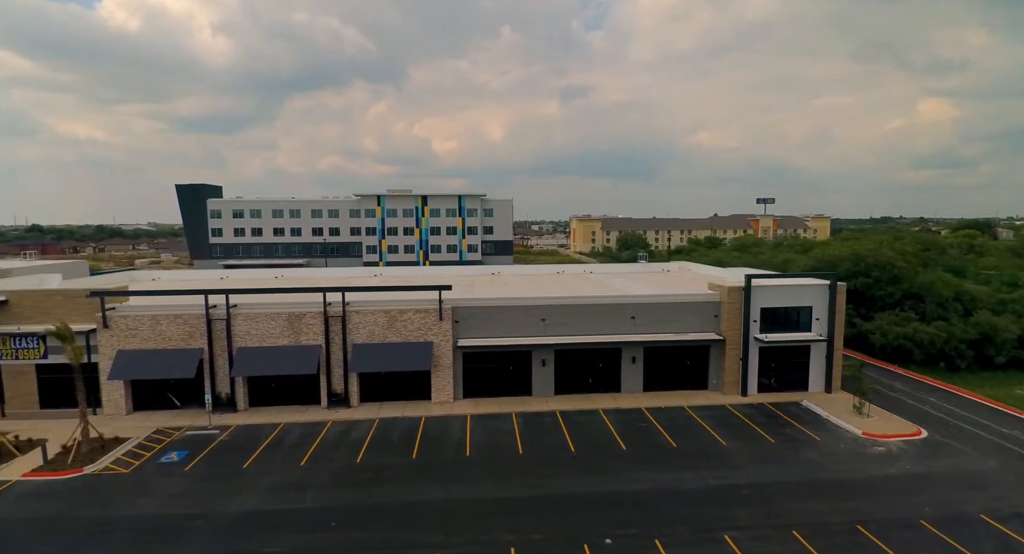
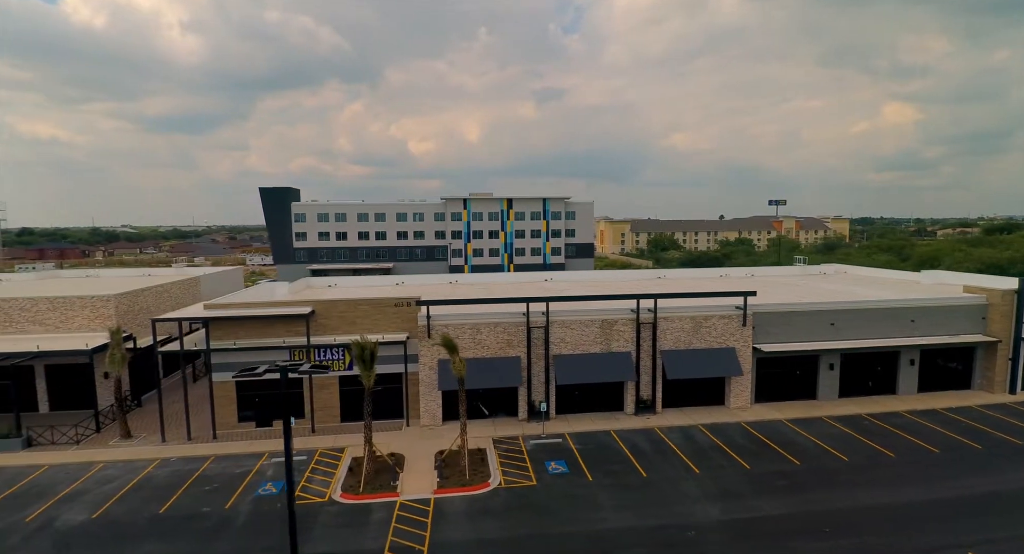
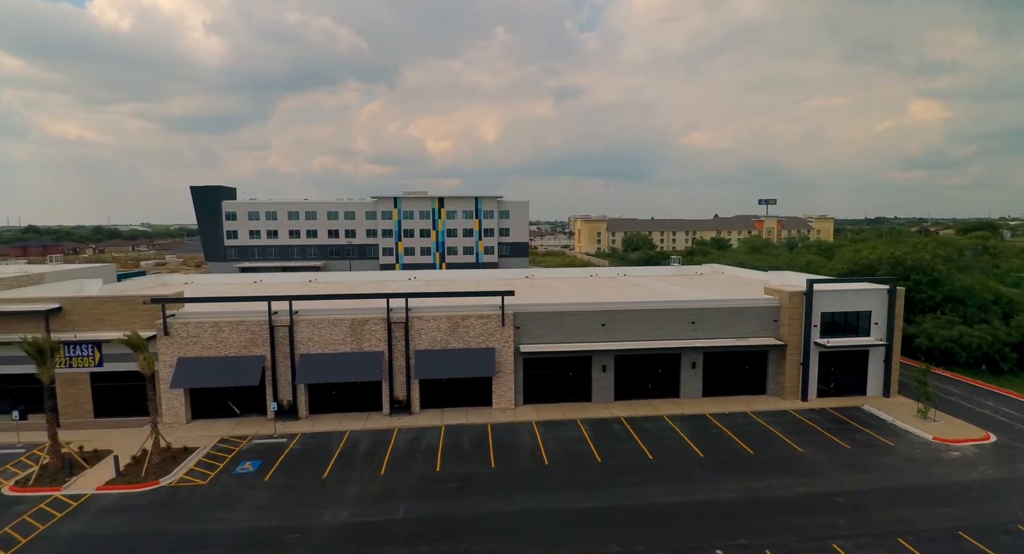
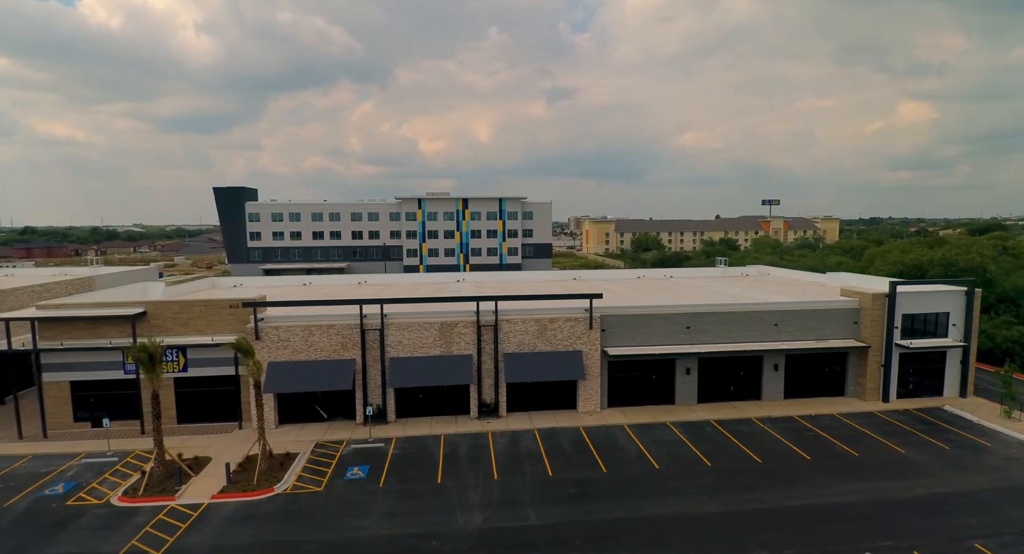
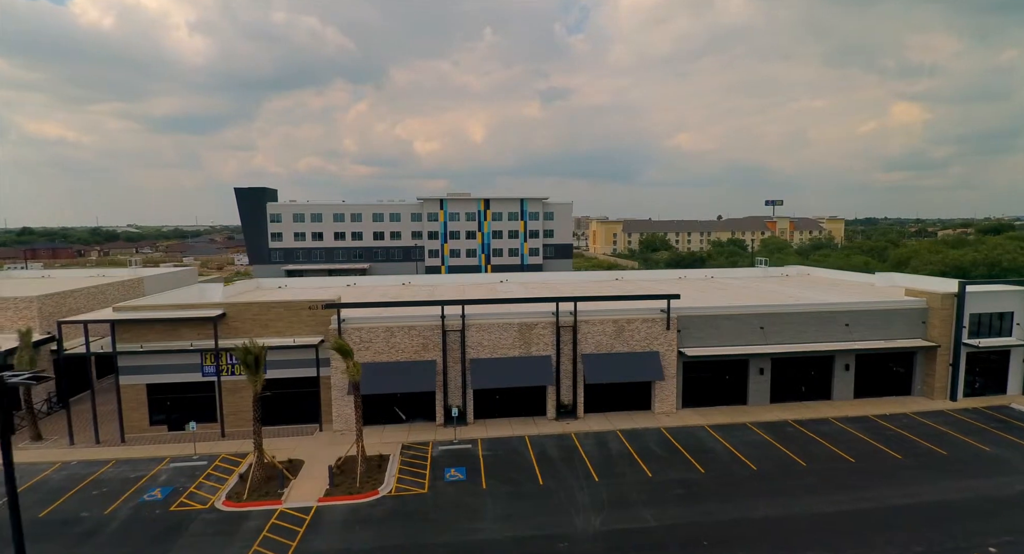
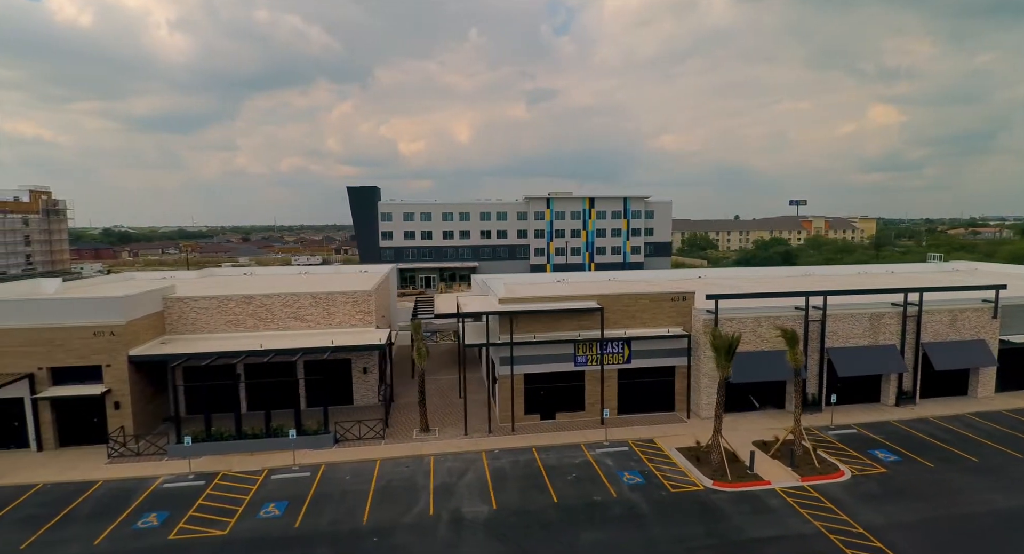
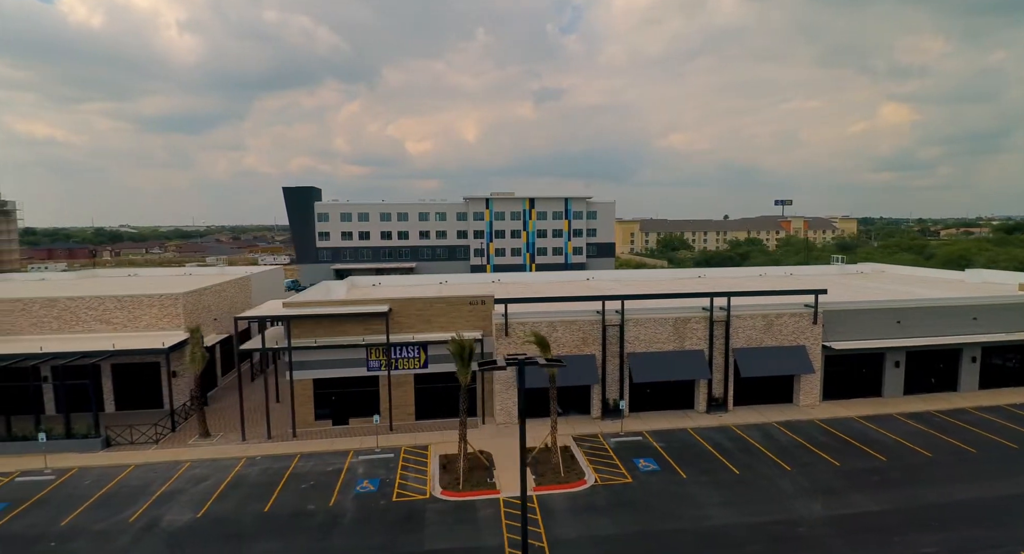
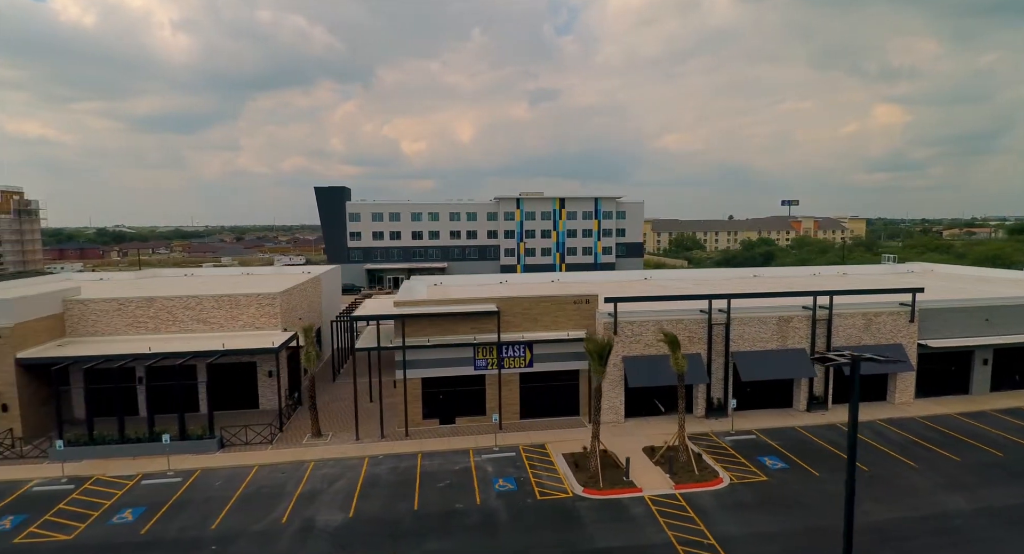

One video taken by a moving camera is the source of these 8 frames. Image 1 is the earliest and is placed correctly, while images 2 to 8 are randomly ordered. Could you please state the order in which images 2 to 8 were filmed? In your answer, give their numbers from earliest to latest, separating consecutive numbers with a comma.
3, 4, 5, 2, 7, 8, 6
